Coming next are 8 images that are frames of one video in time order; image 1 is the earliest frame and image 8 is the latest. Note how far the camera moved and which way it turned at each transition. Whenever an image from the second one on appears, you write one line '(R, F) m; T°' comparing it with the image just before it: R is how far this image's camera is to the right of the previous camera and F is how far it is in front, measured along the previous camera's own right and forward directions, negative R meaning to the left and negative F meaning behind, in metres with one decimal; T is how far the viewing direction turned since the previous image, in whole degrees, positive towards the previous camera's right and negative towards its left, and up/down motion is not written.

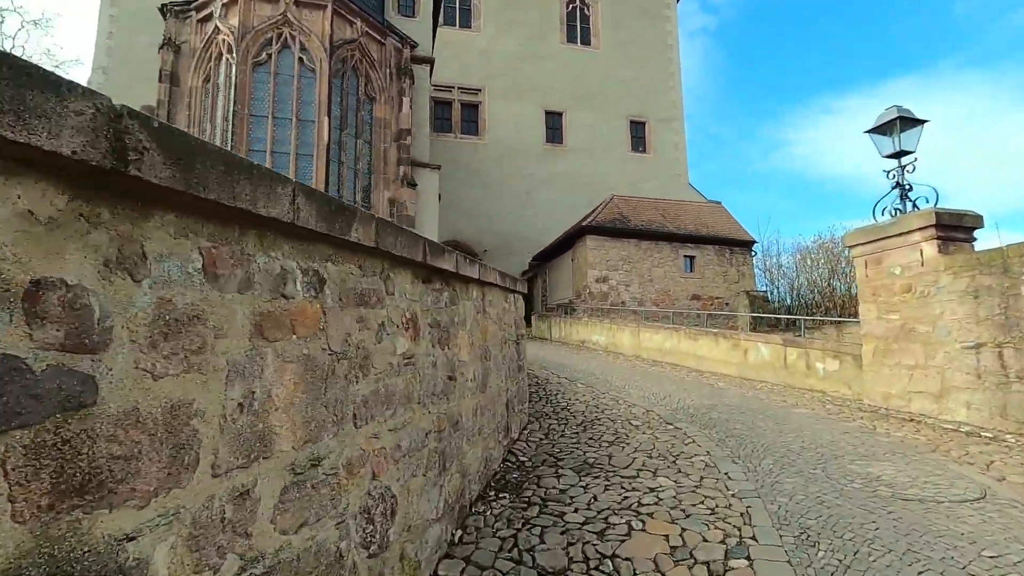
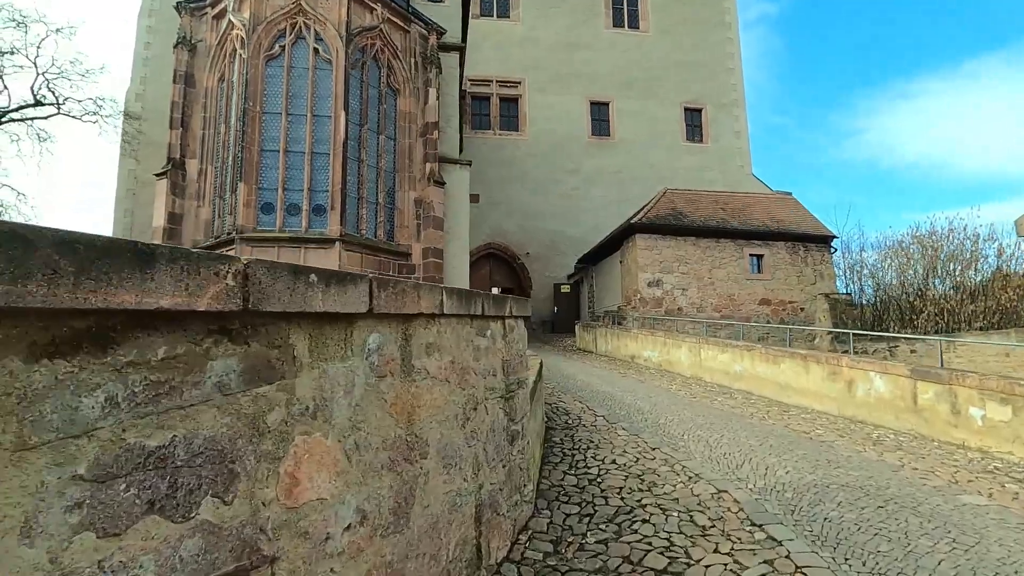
(+0.3, +1.4) m; -6°
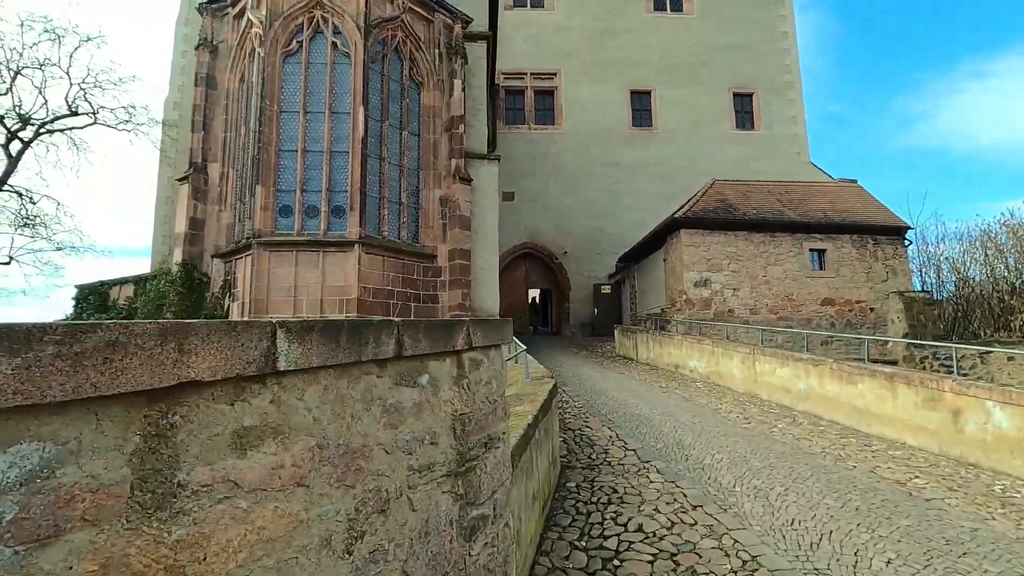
(+0.3, +0.8) m; -5°
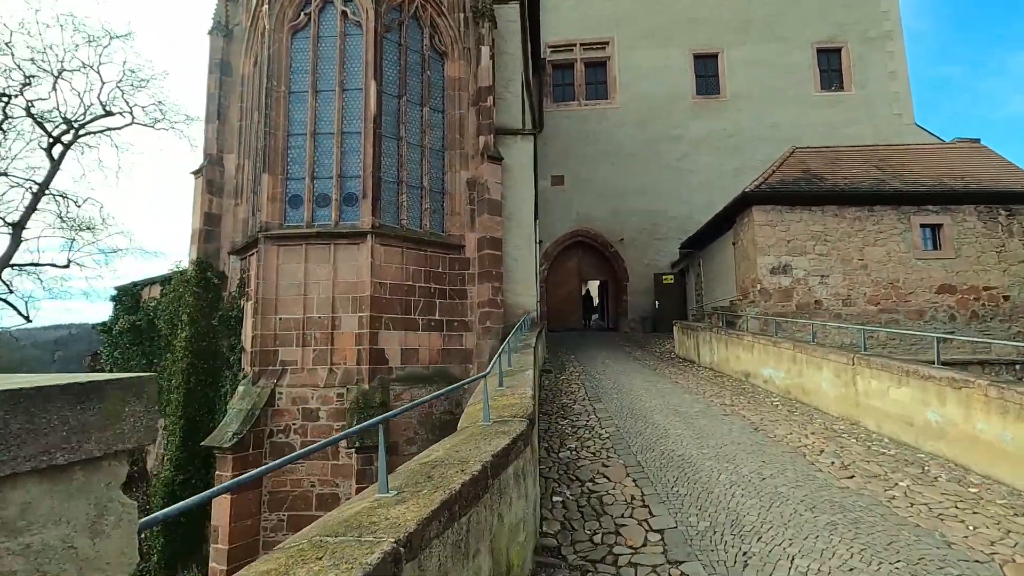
(+0.5, +1.4) m; -7°
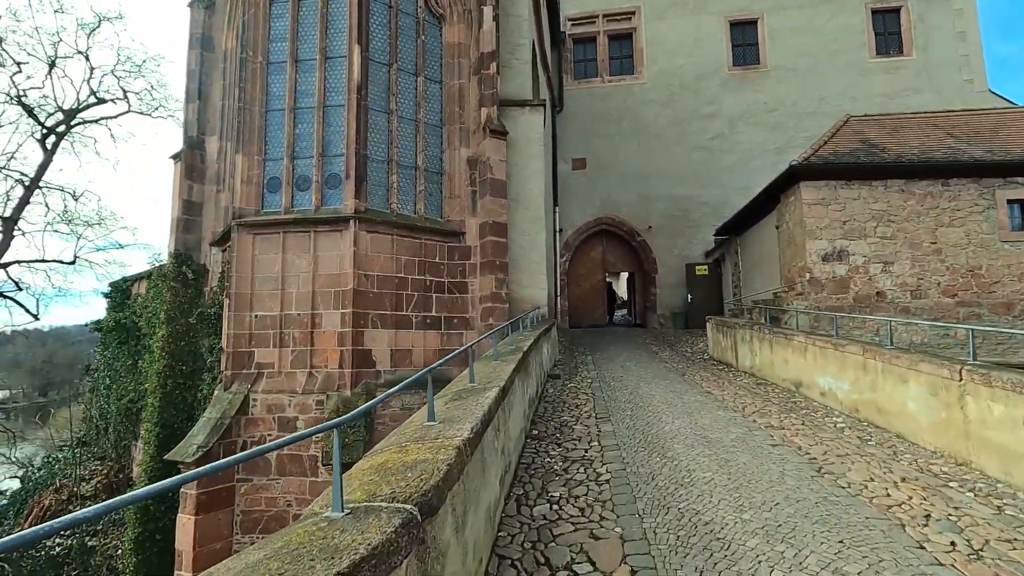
(+0.4, +1.1) m; -4°
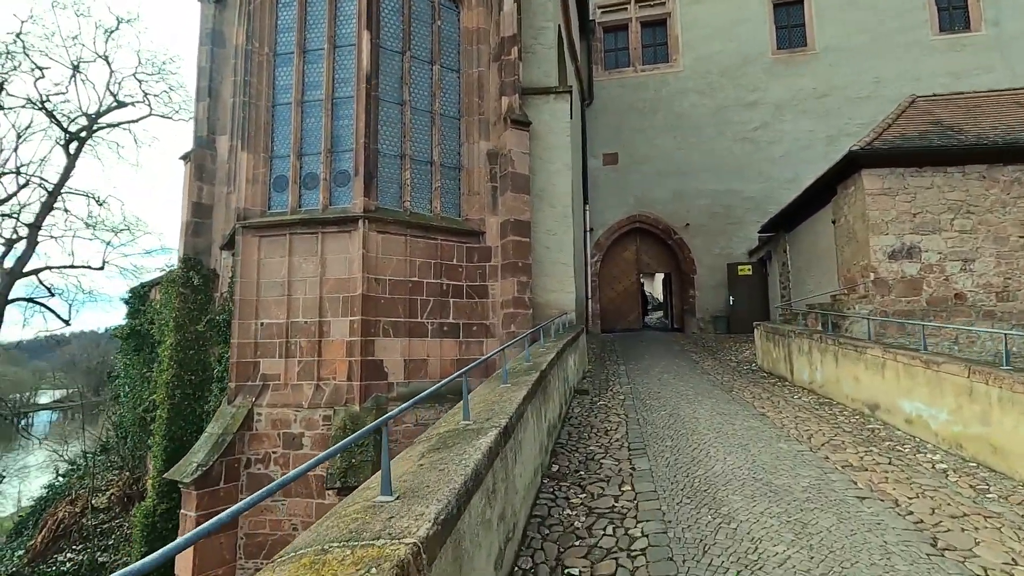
(+0.1, +0.7) m; -4°
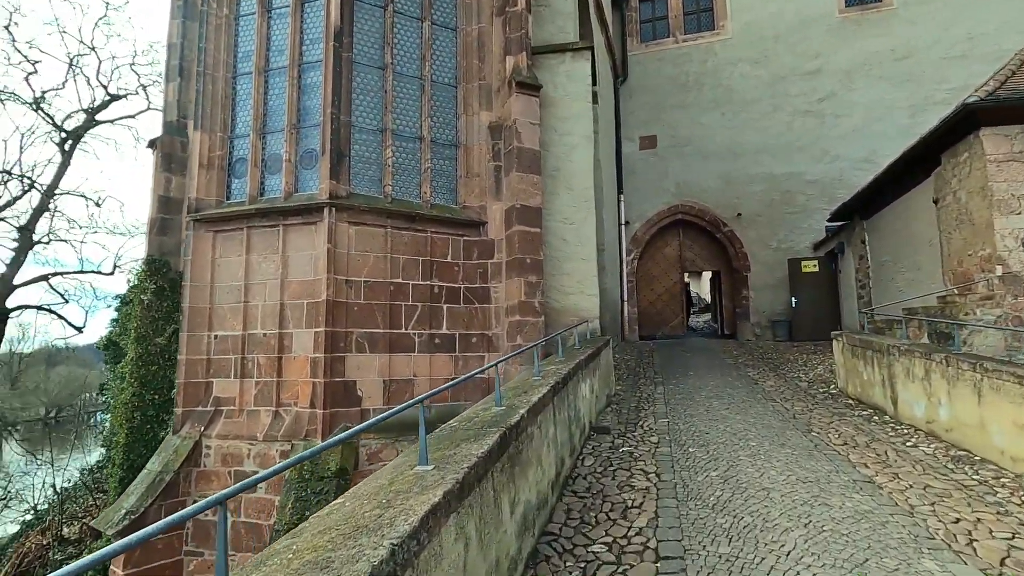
(+0.4, +1.5) m; -5°
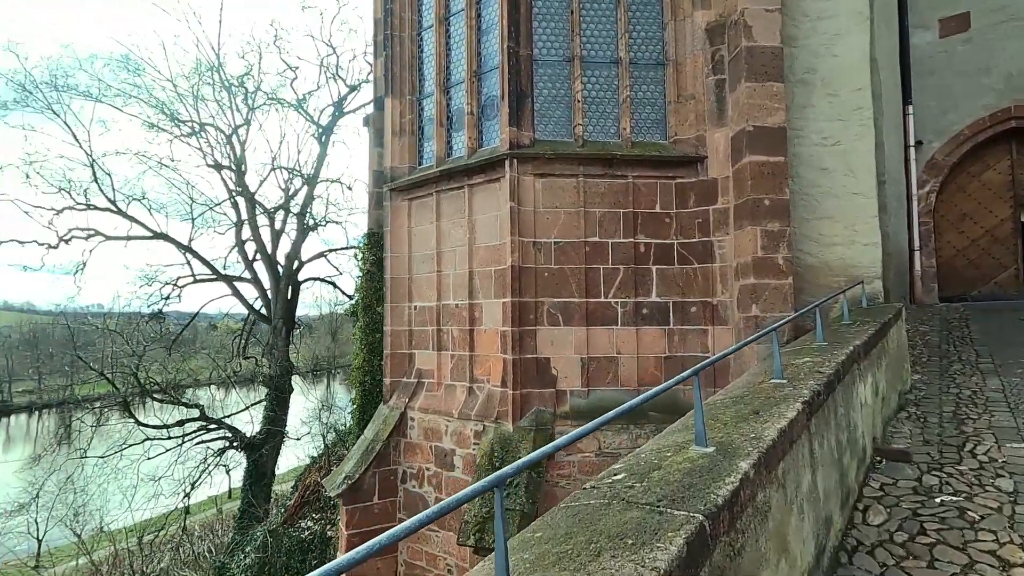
(+0.1, +1.1) m; -24°
